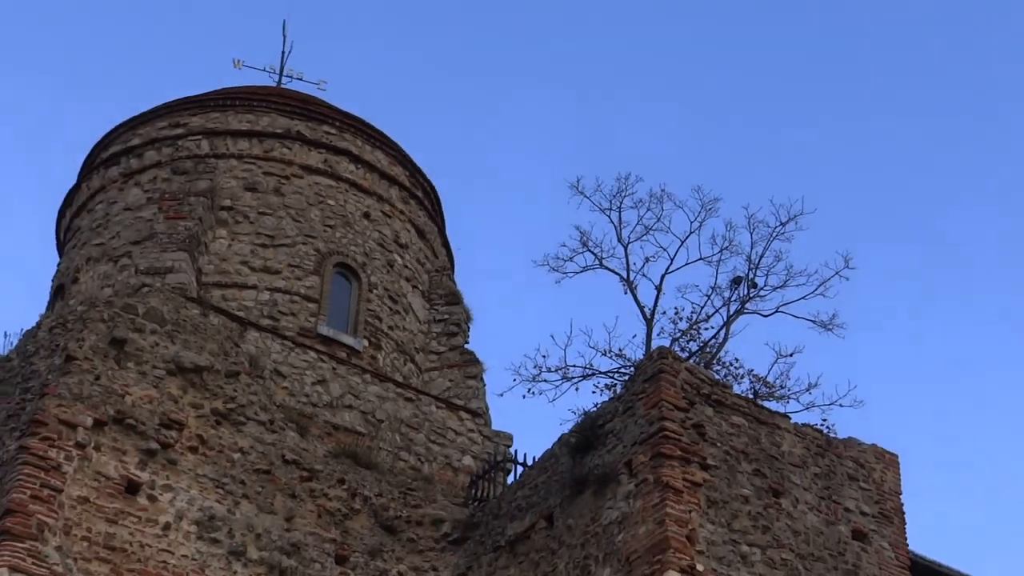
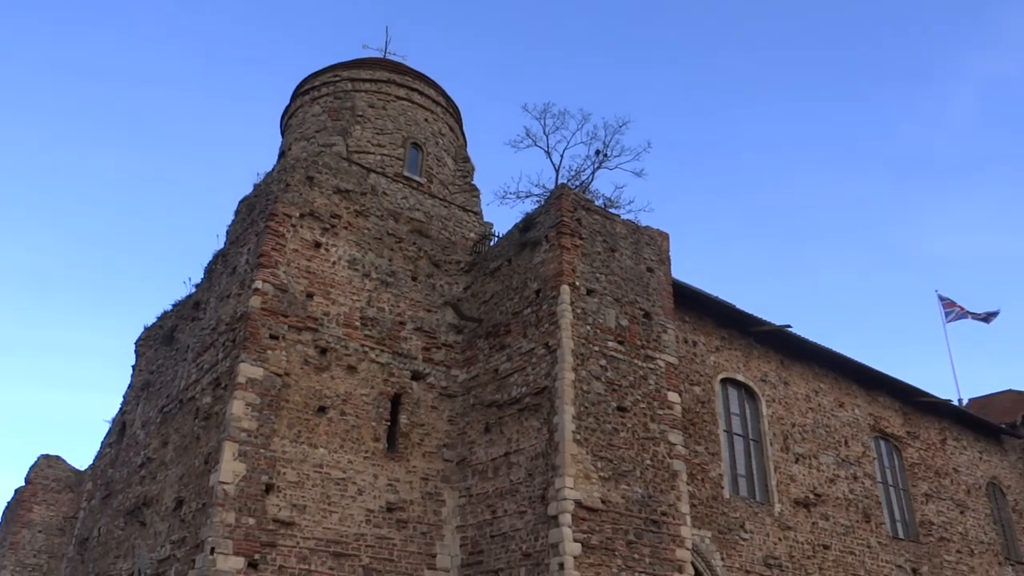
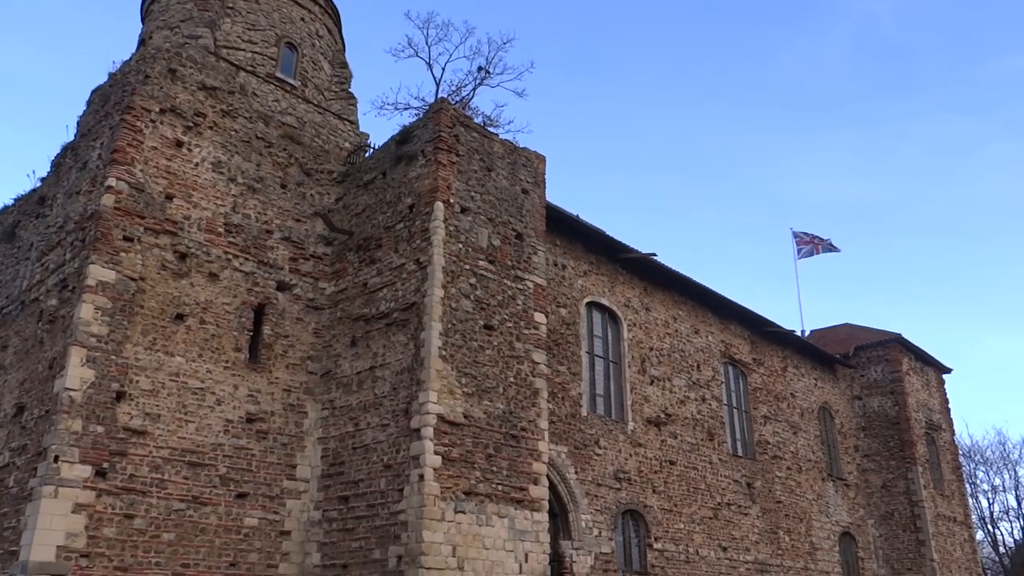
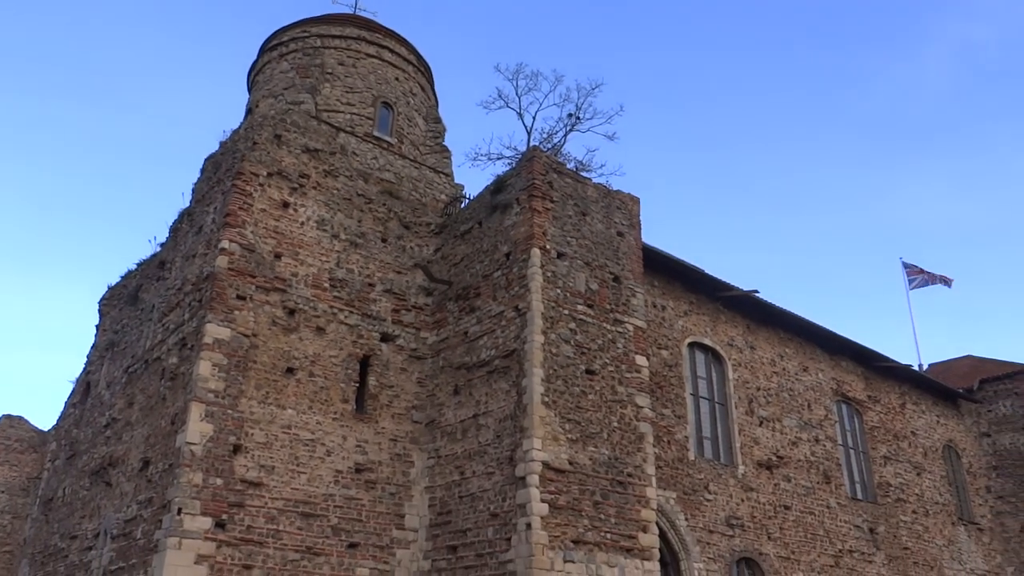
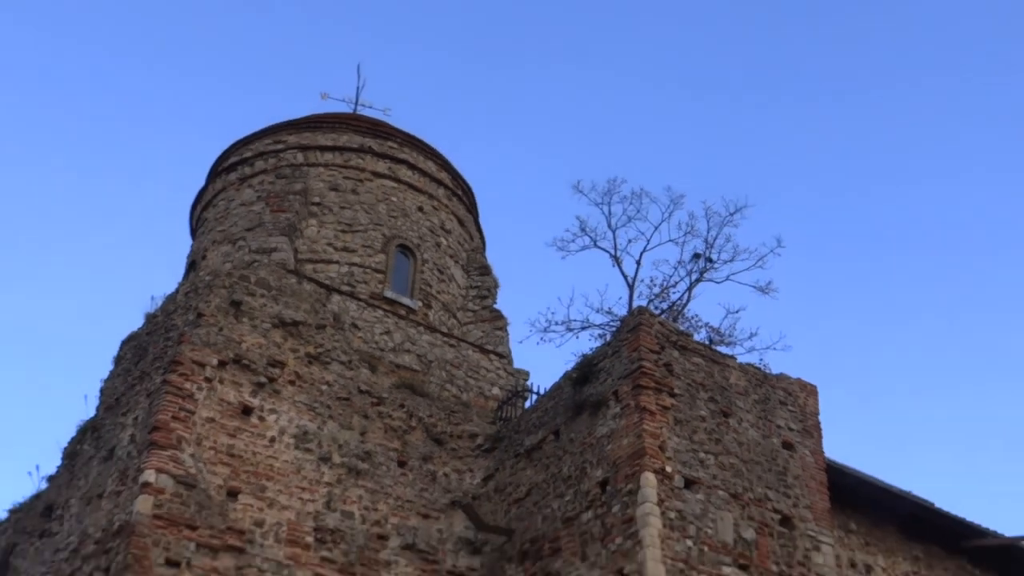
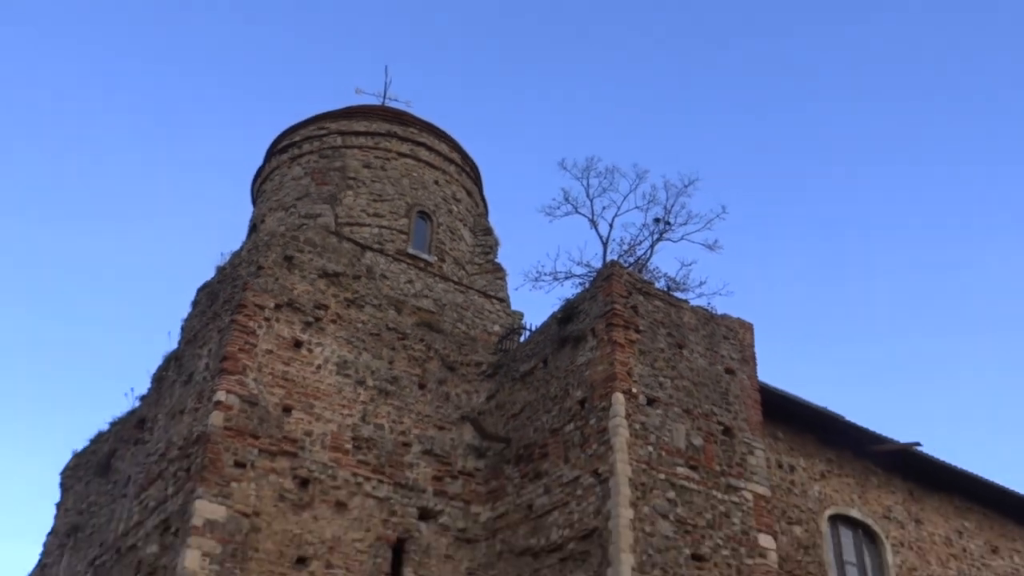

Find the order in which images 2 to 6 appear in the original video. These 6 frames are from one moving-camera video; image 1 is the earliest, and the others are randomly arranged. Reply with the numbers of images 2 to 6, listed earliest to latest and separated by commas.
5, 6, 2, 4, 3
